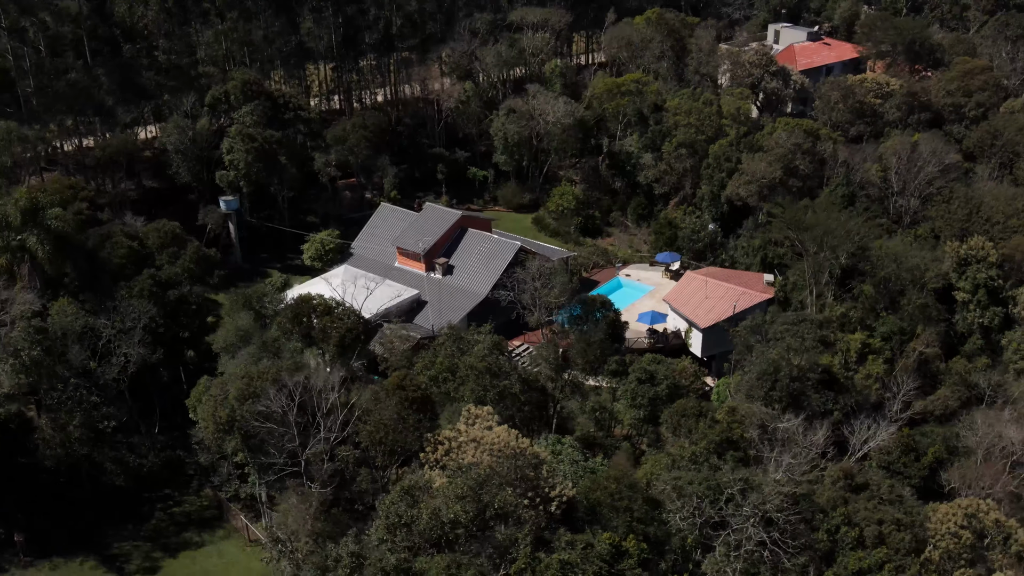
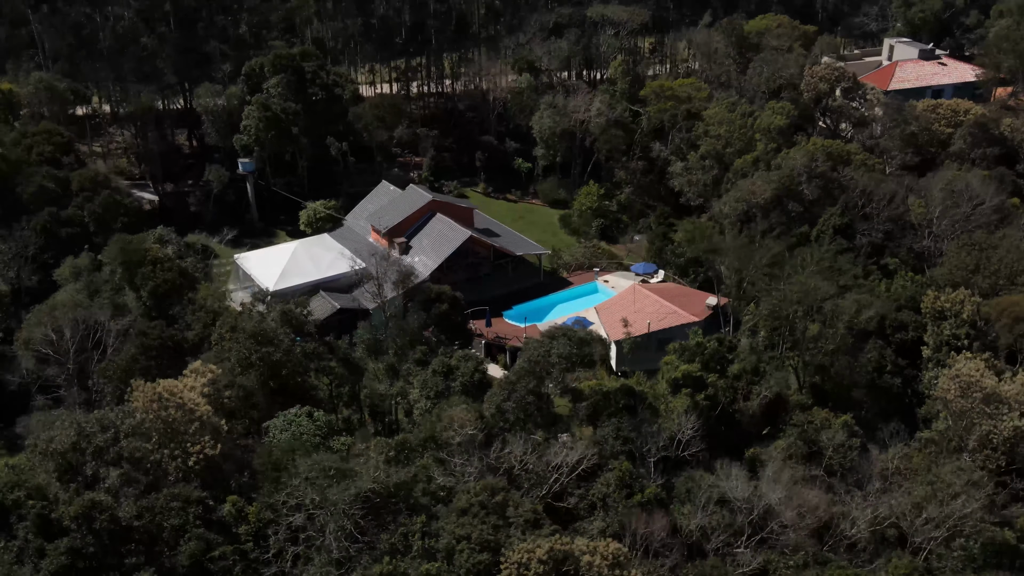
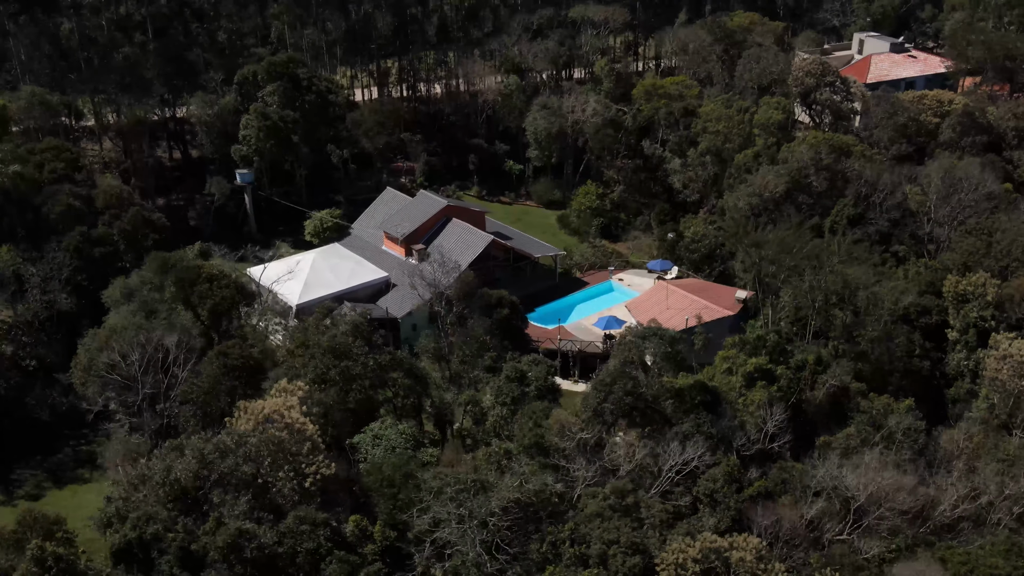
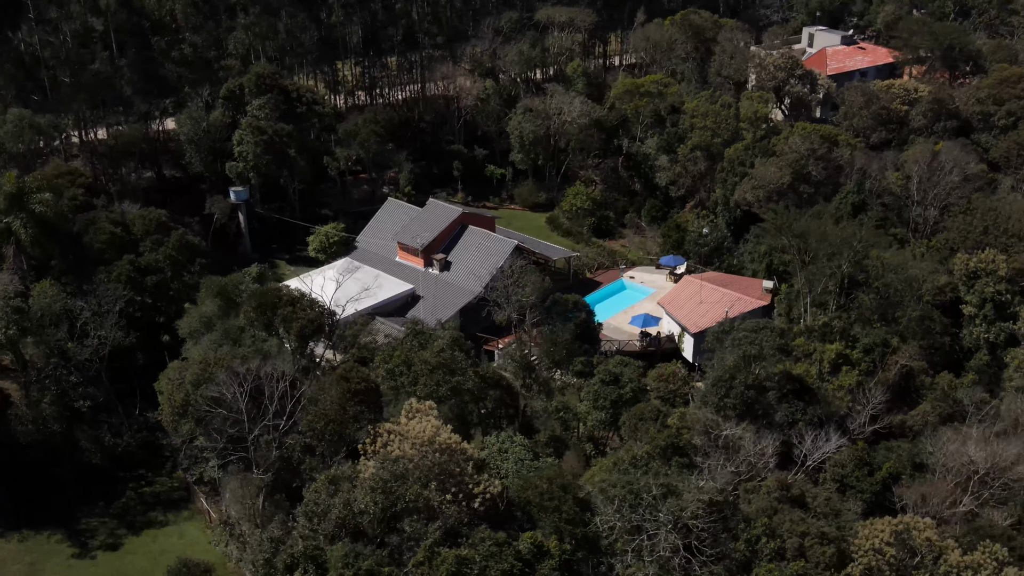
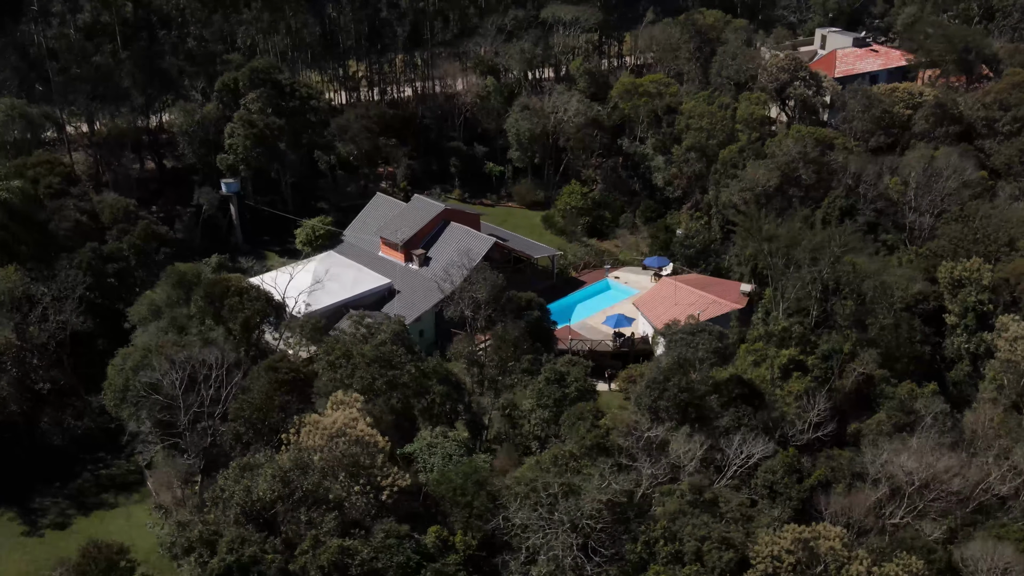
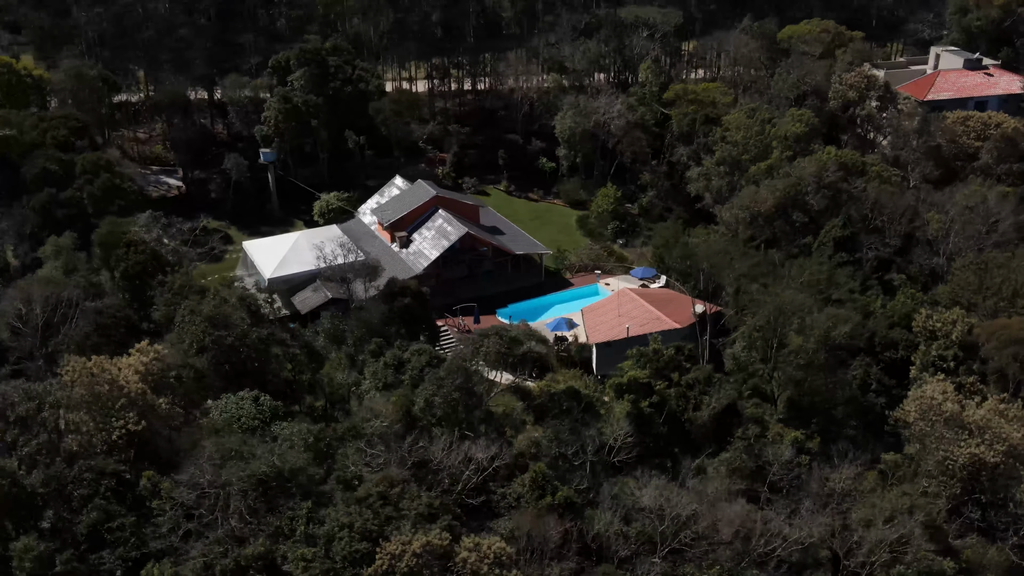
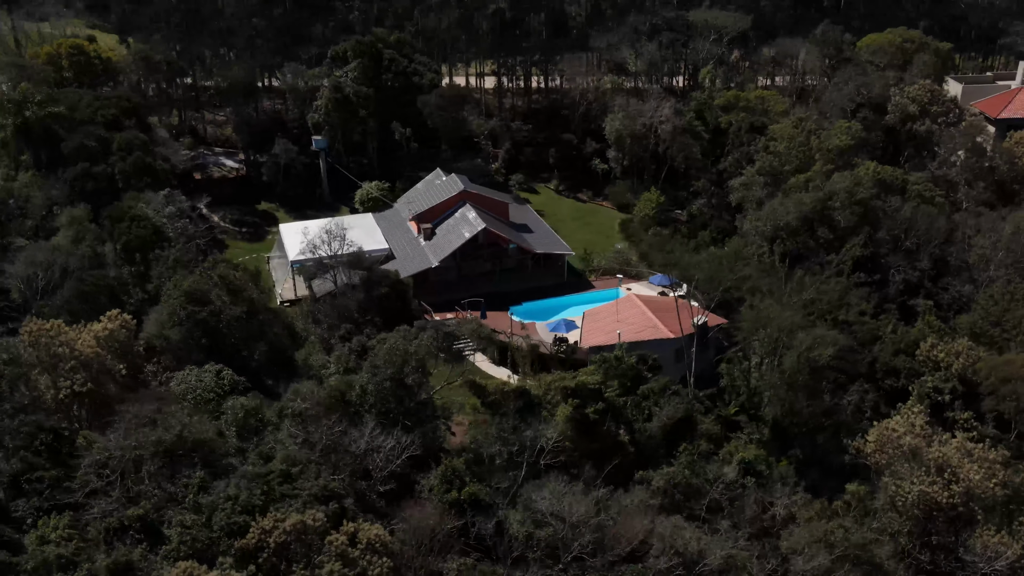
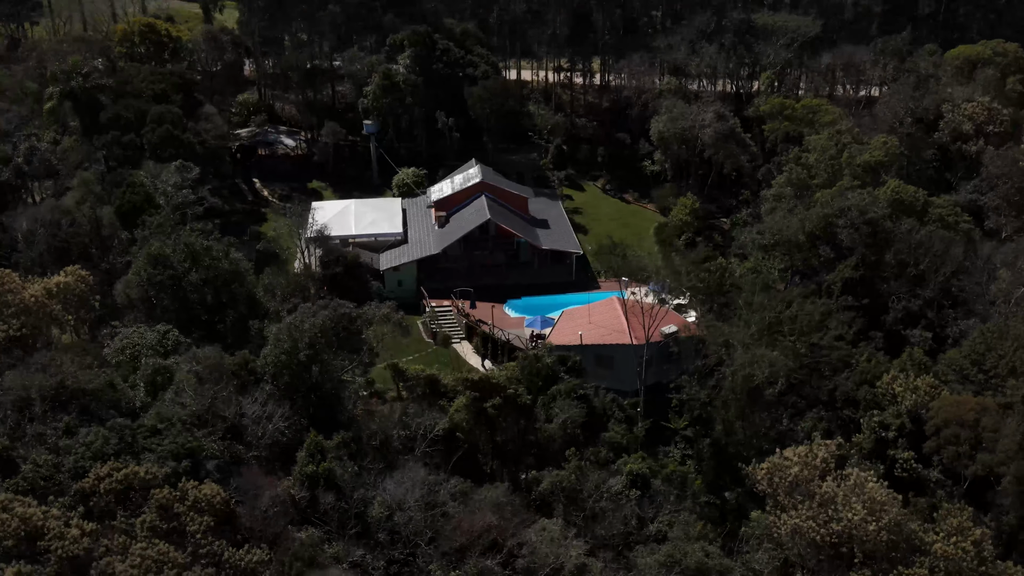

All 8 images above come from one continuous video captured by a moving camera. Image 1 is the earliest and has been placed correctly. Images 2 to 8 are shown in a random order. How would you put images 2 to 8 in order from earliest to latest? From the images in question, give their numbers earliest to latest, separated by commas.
4, 5, 3, 2, 6, 7, 8
